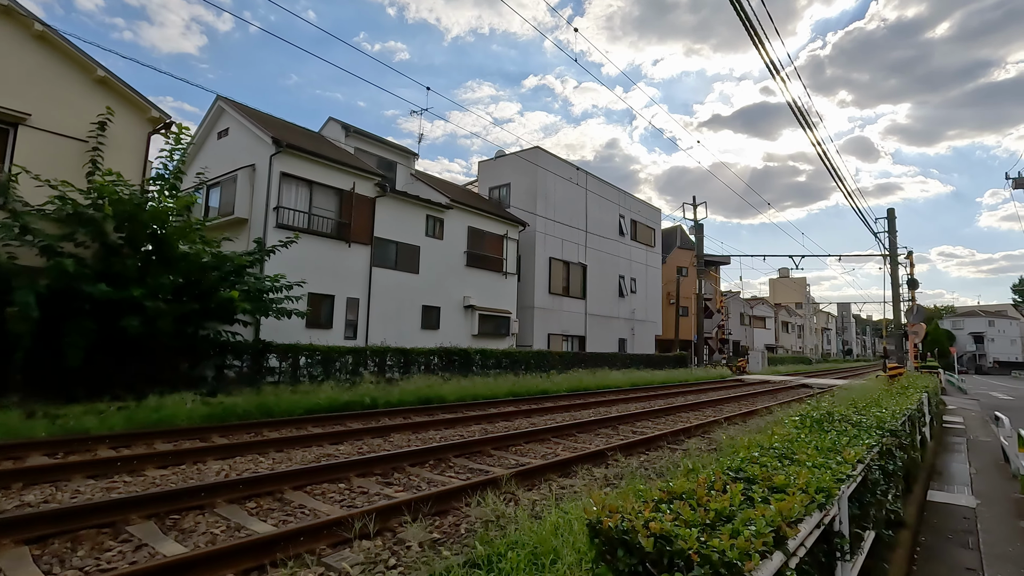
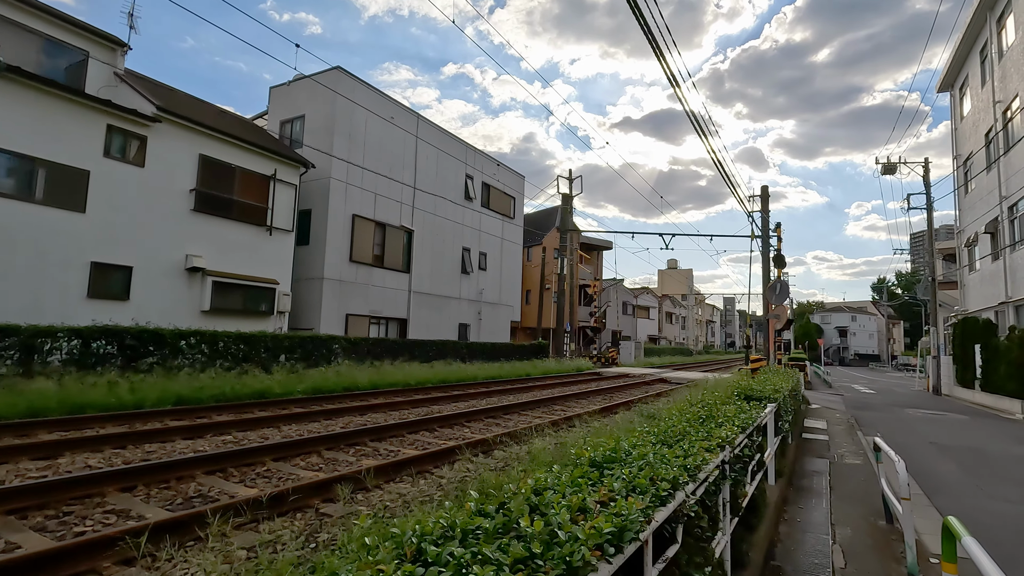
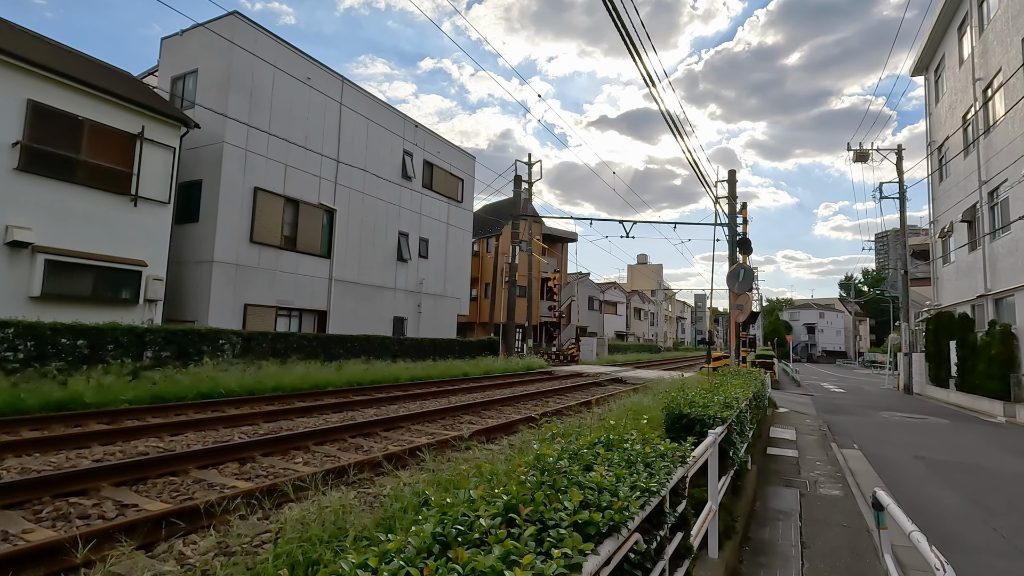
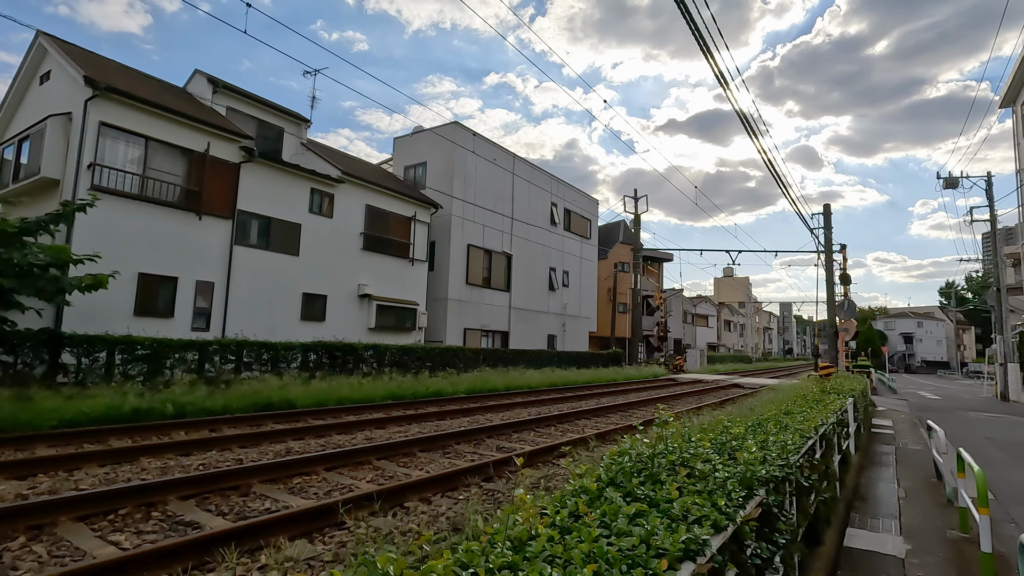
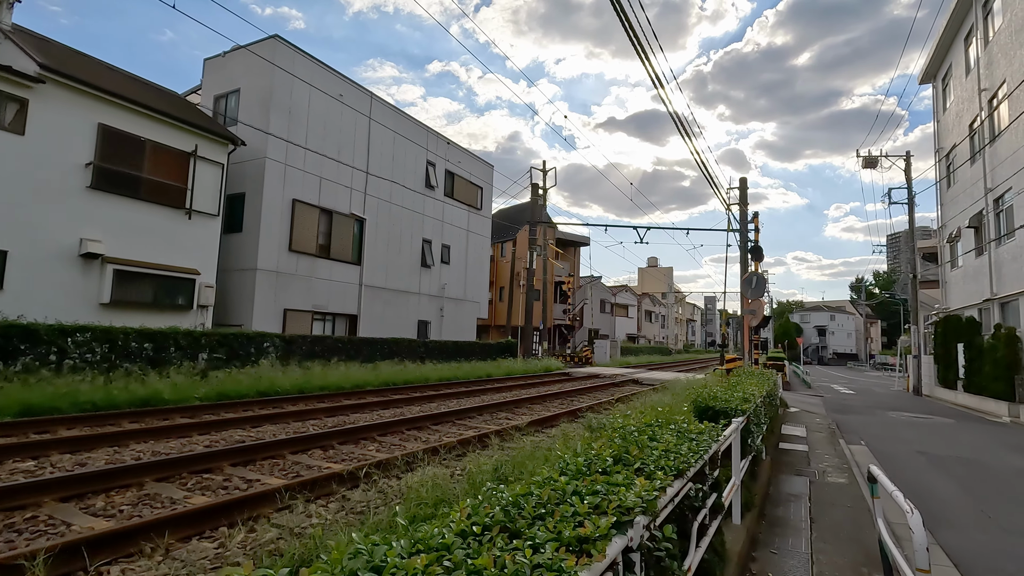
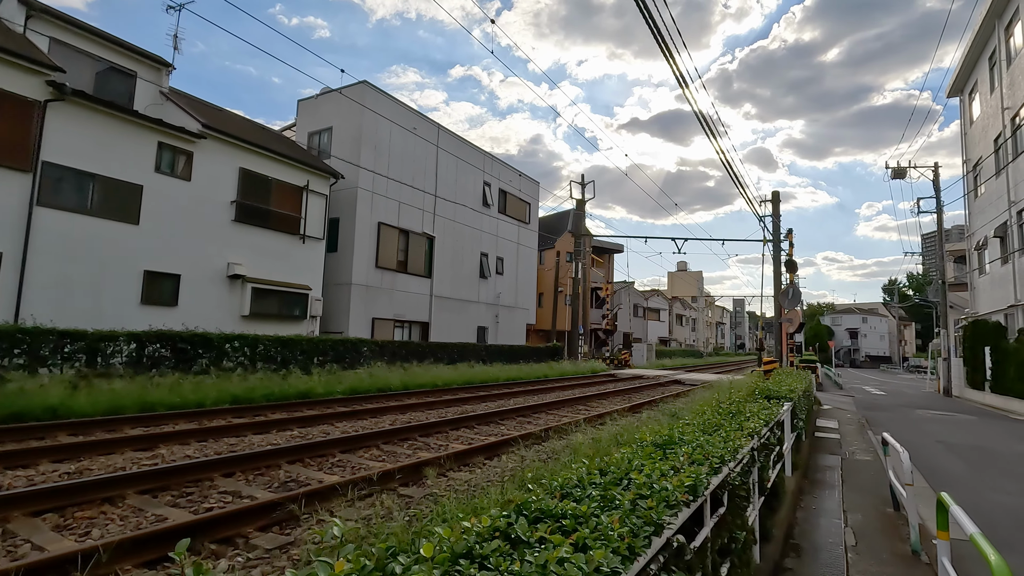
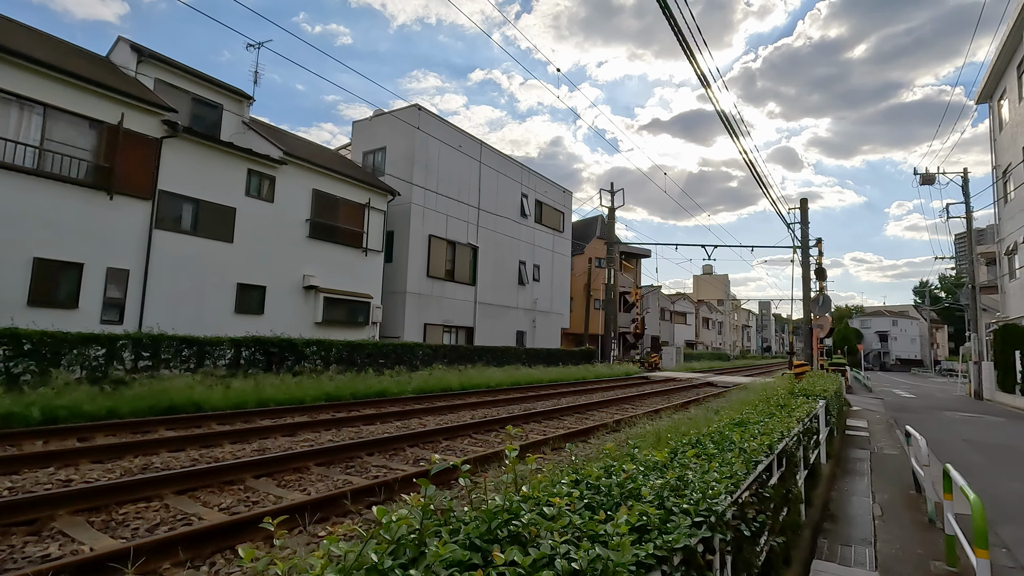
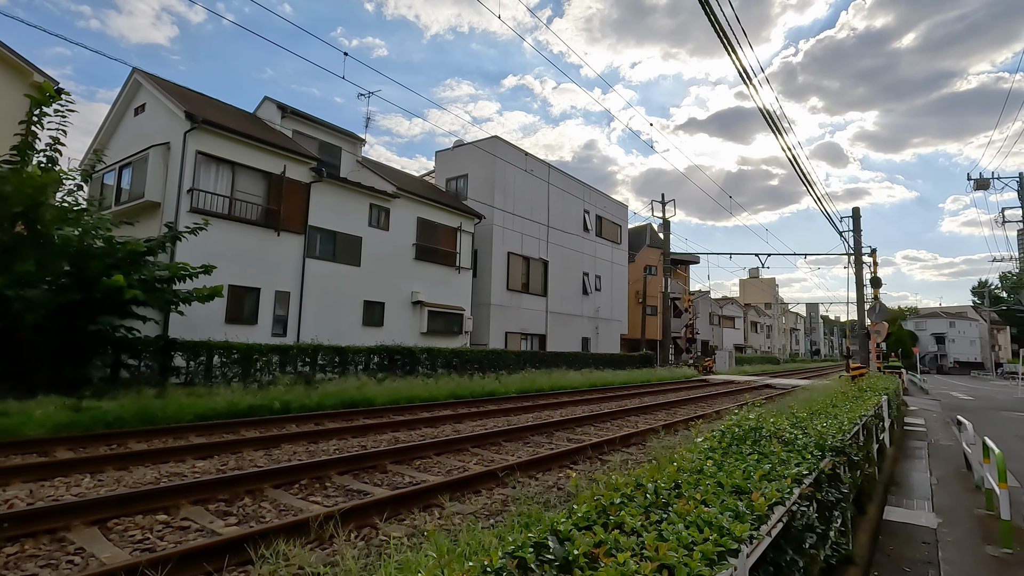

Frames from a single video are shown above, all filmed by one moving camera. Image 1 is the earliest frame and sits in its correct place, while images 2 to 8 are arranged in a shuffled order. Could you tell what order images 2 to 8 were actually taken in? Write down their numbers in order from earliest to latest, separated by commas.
8, 4, 7, 6, 2, 5, 3
